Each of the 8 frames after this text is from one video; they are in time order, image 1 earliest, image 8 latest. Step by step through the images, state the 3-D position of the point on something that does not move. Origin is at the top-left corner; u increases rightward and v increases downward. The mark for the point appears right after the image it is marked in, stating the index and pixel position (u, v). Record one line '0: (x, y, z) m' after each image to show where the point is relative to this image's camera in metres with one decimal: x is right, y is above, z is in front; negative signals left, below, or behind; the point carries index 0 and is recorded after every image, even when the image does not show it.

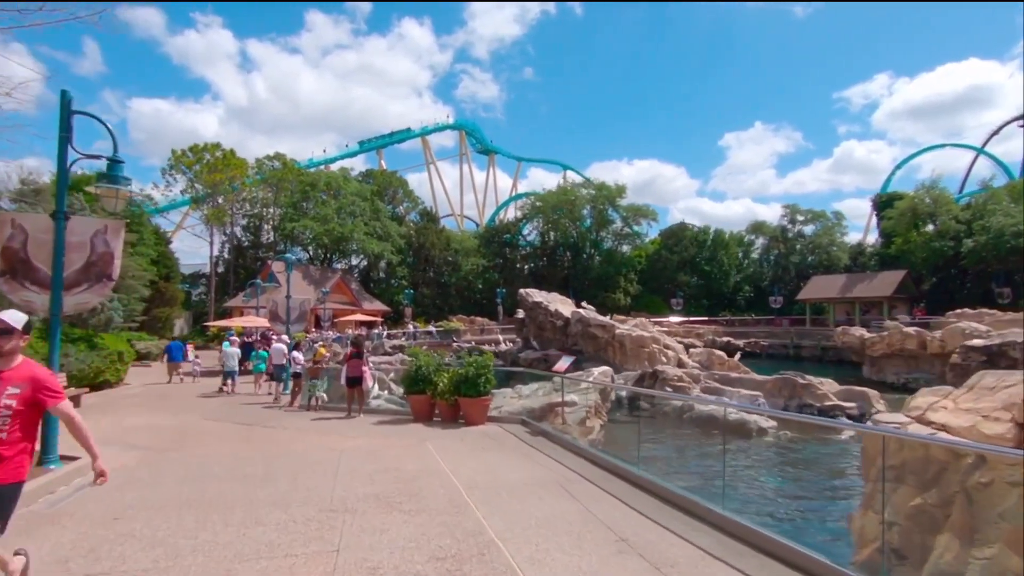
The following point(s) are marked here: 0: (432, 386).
0: (-2.0, -2.5, +14.0) m
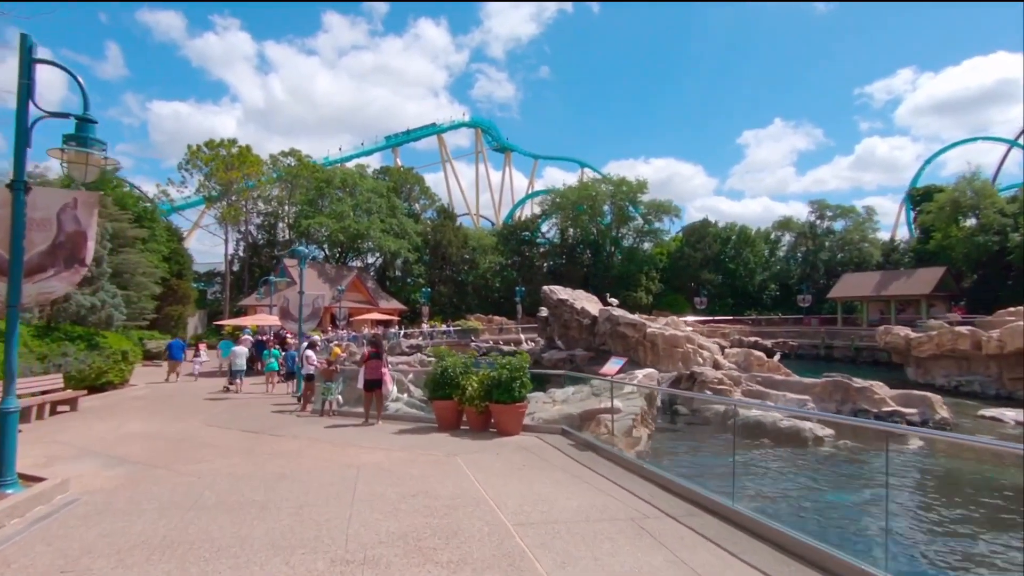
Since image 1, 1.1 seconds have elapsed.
0: (-1.2, -2.3, +12.4) m
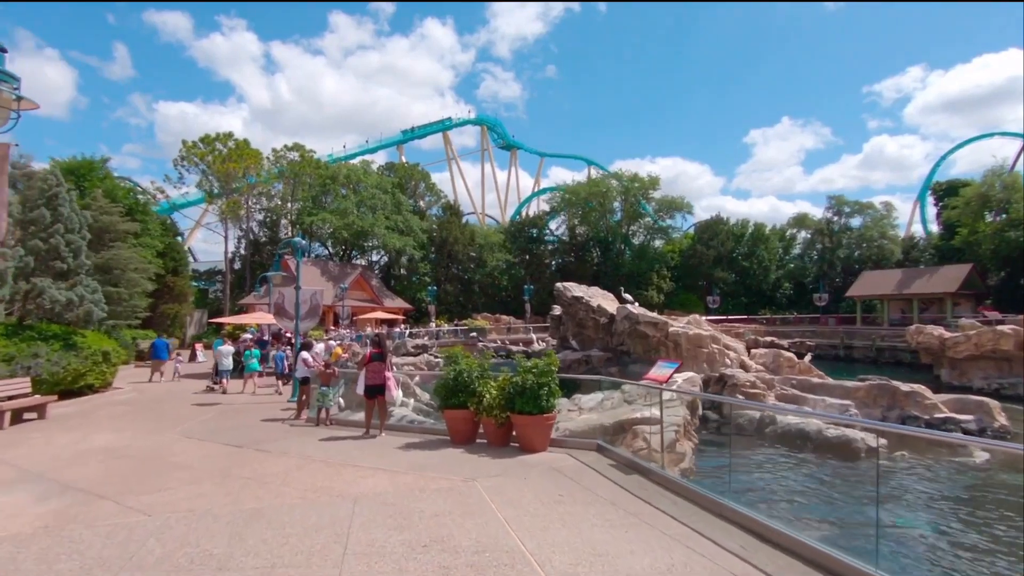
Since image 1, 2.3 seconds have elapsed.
0: (-0.7, -2.1, +10.6) m
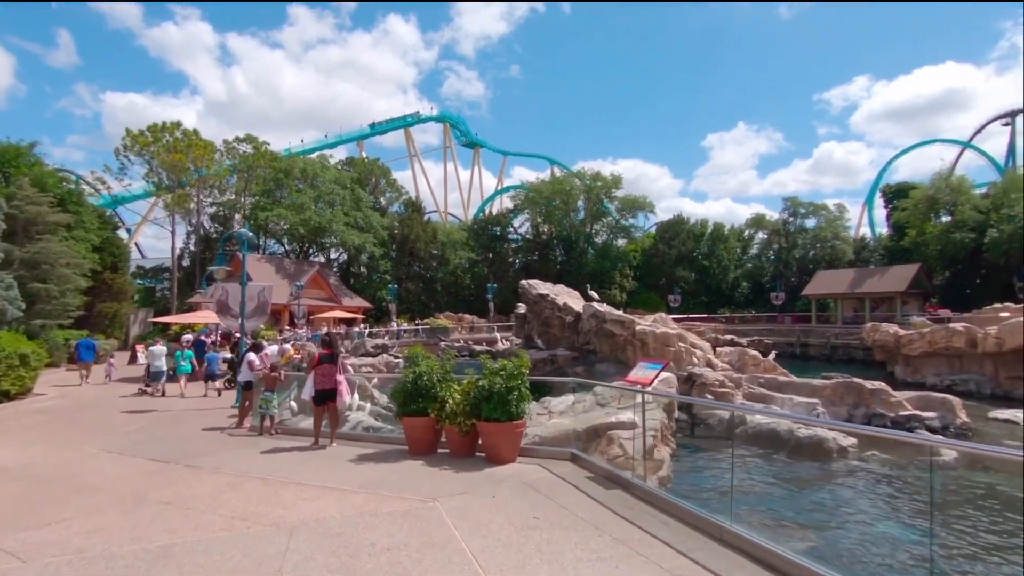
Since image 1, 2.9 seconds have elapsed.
0: (-1.3, -2.0, +9.5) m
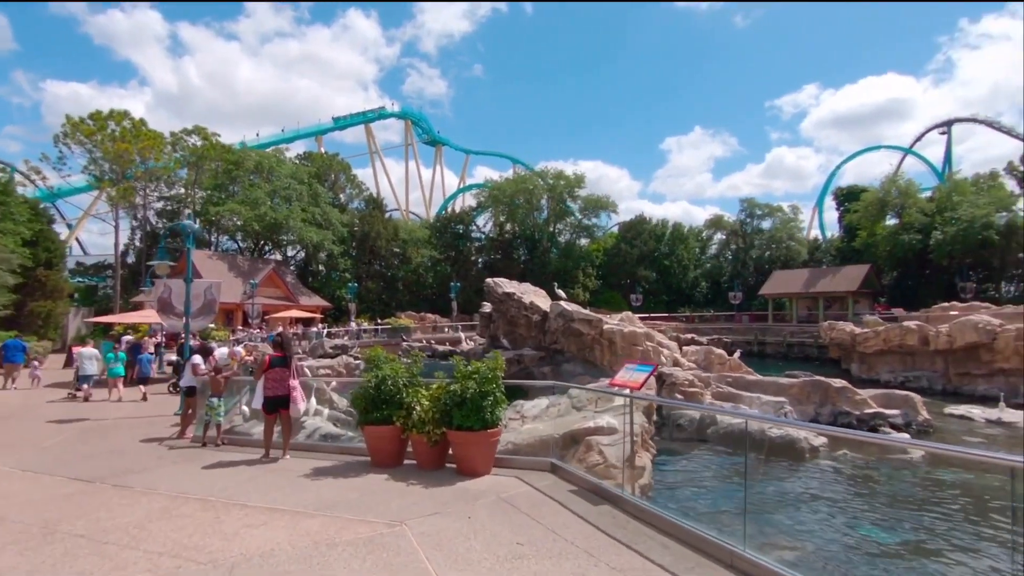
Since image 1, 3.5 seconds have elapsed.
0: (-1.7, -1.9, +8.7) m
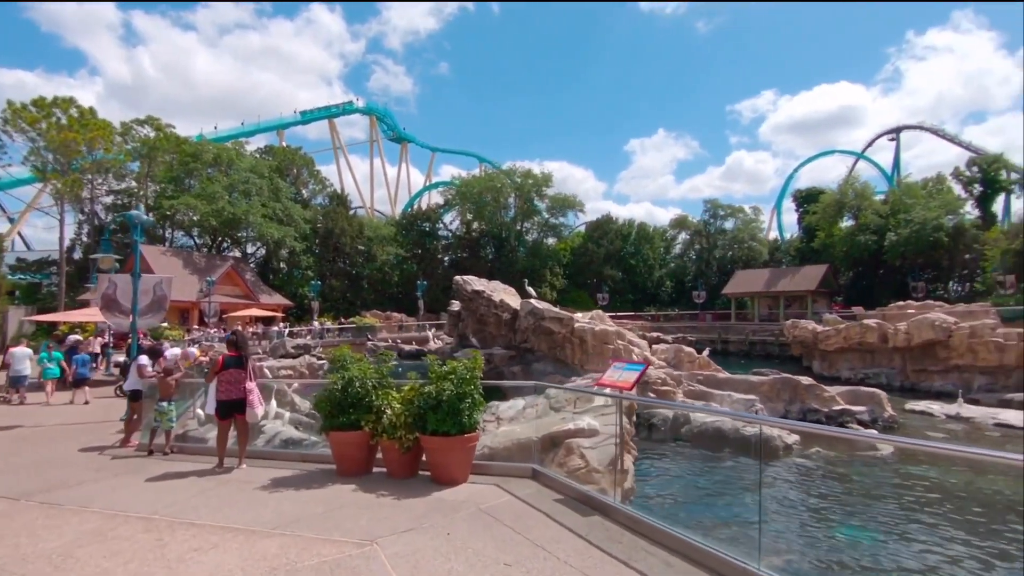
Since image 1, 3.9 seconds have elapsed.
0: (-2.0, -1.8, +8.0) m
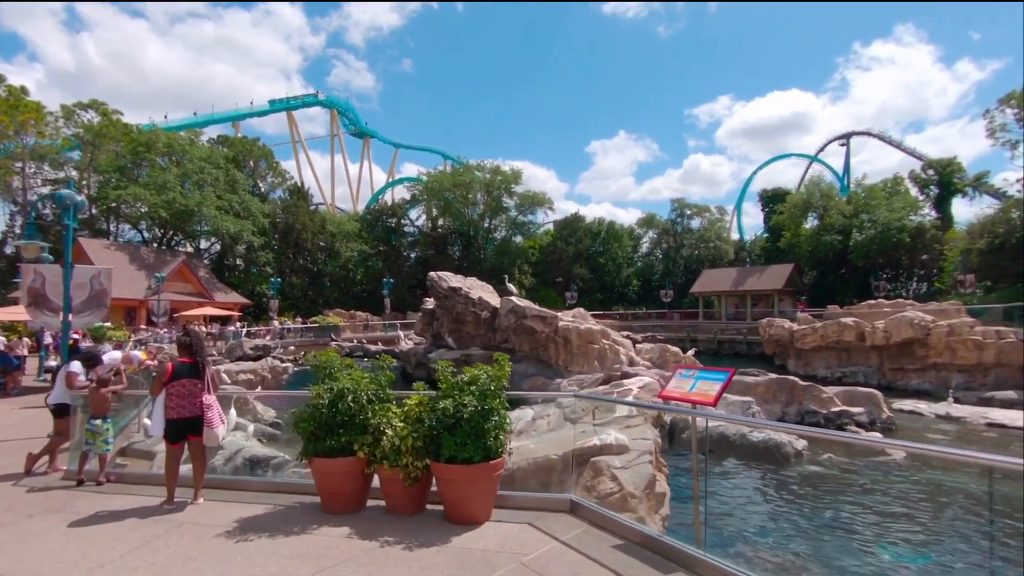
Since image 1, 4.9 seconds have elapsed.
0: (-1.7, -1.7, +6.4) m
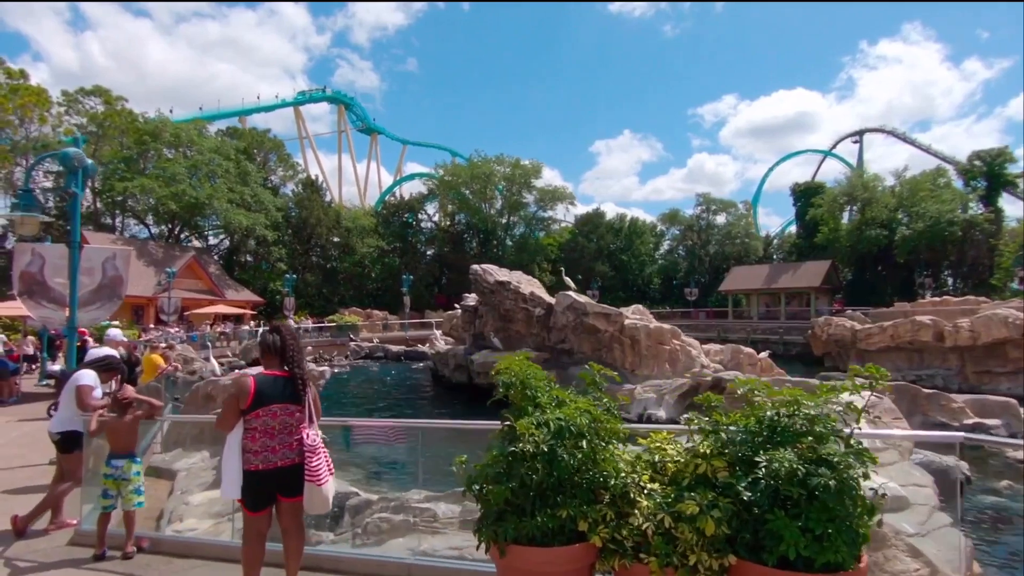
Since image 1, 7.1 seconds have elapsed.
0: (+0.6, -1.5, +3.6) m
